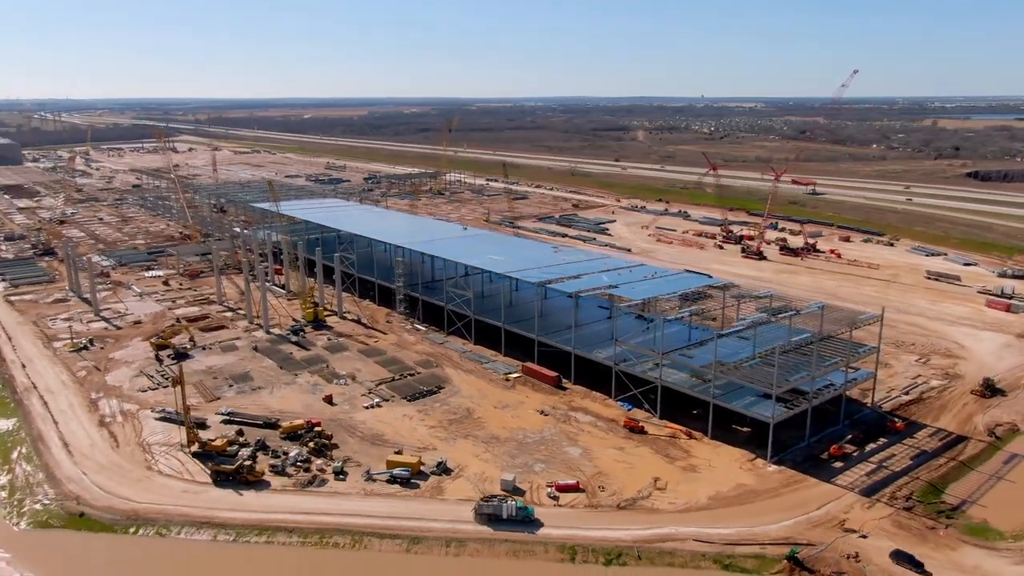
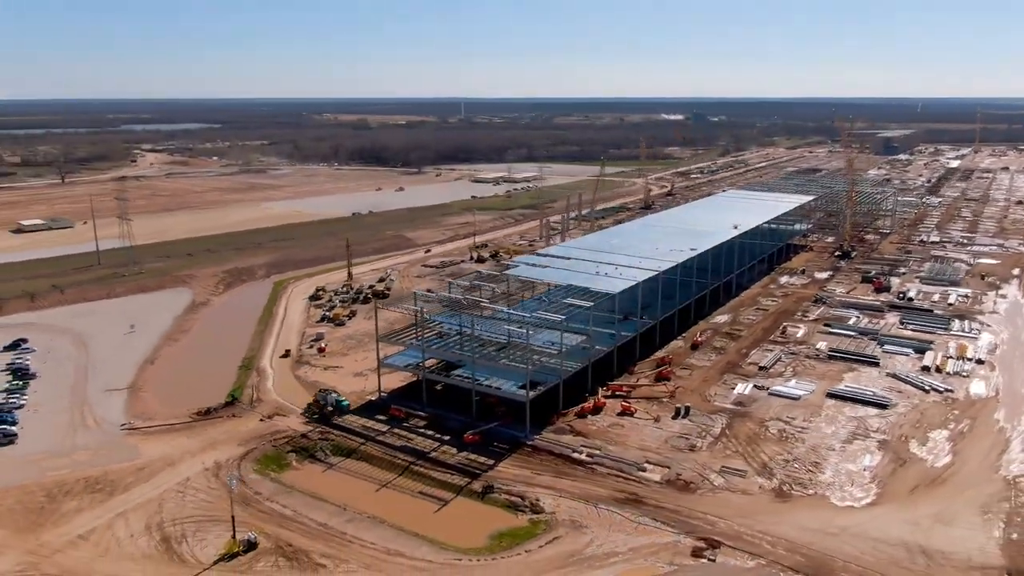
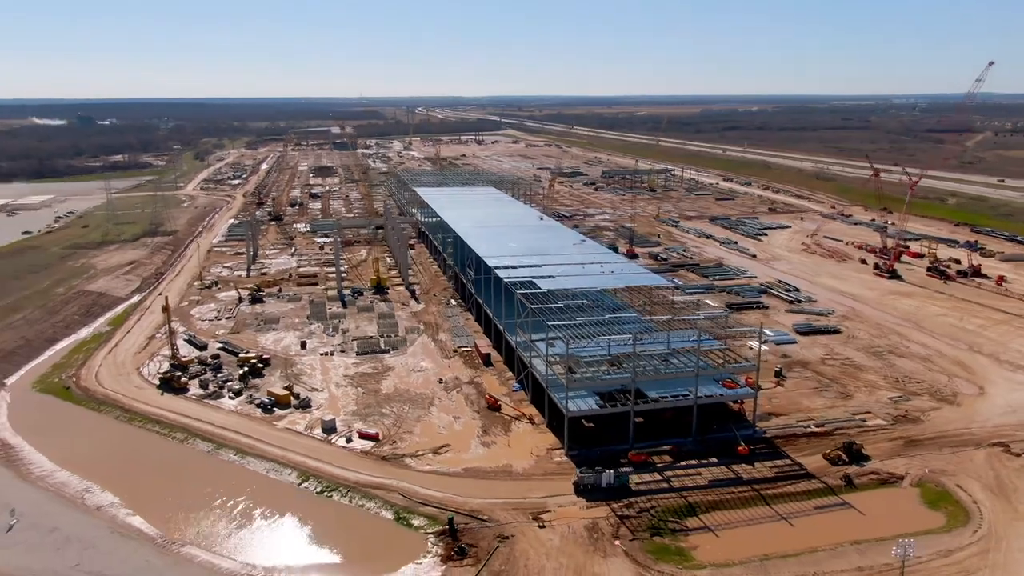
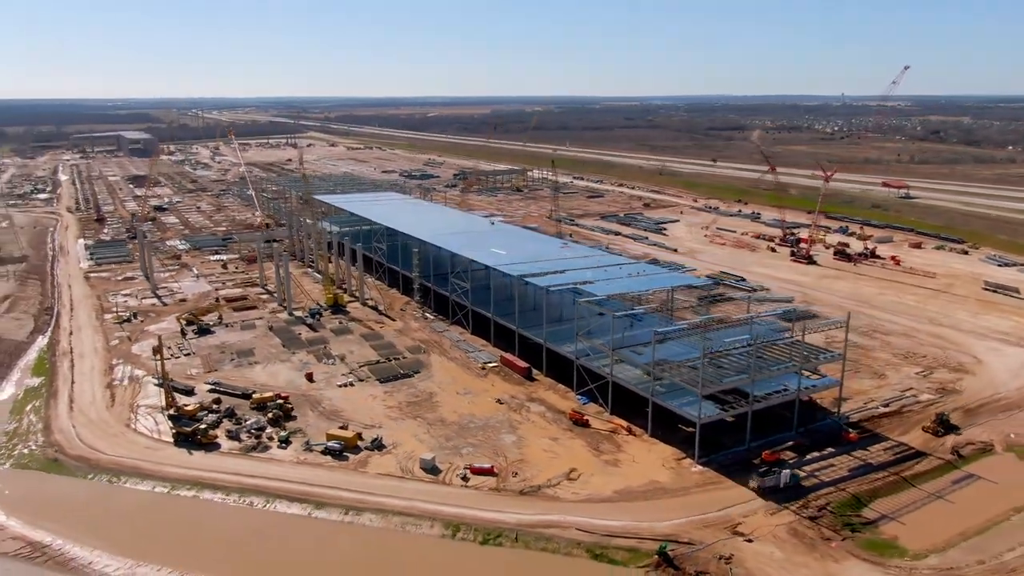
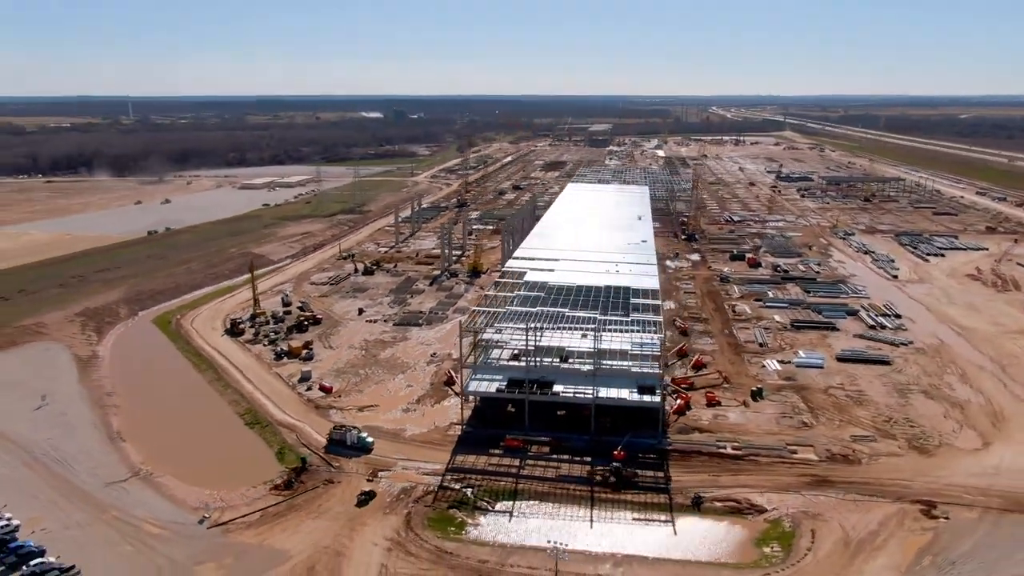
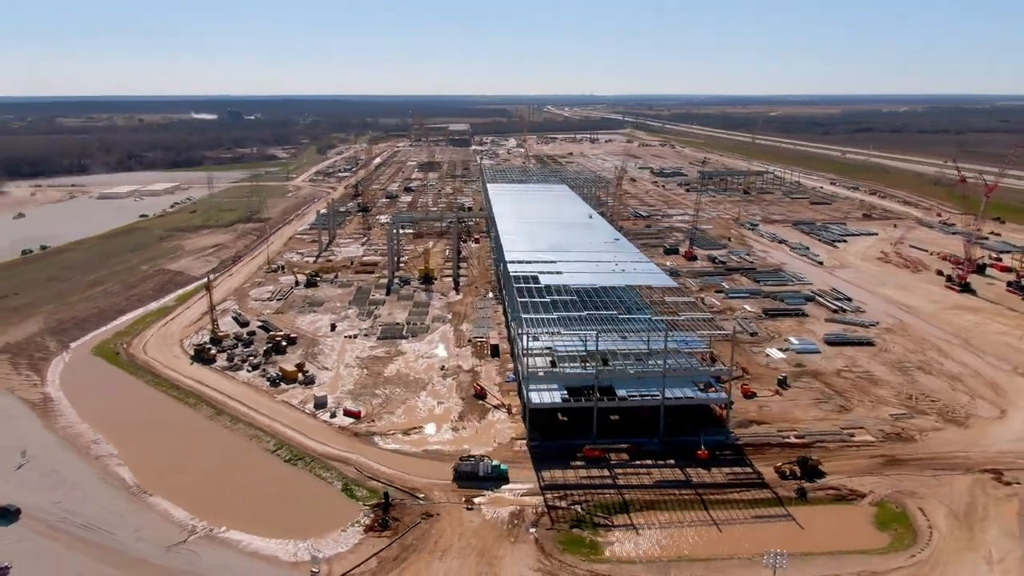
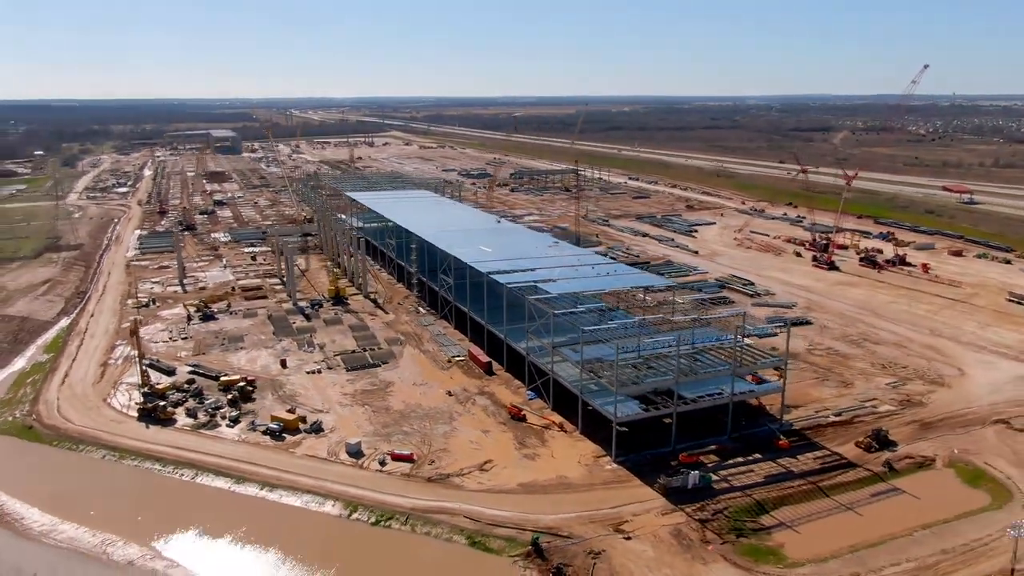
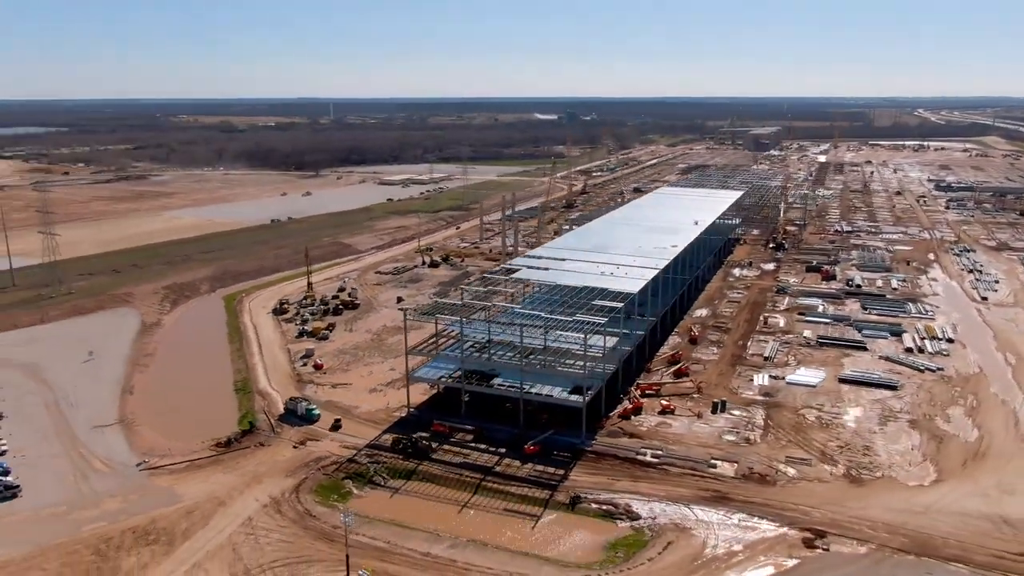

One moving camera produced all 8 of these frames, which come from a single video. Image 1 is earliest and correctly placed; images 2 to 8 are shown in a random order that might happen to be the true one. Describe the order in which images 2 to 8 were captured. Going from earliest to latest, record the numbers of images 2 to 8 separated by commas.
4, 7, 3, 6, 5, 8, 2
